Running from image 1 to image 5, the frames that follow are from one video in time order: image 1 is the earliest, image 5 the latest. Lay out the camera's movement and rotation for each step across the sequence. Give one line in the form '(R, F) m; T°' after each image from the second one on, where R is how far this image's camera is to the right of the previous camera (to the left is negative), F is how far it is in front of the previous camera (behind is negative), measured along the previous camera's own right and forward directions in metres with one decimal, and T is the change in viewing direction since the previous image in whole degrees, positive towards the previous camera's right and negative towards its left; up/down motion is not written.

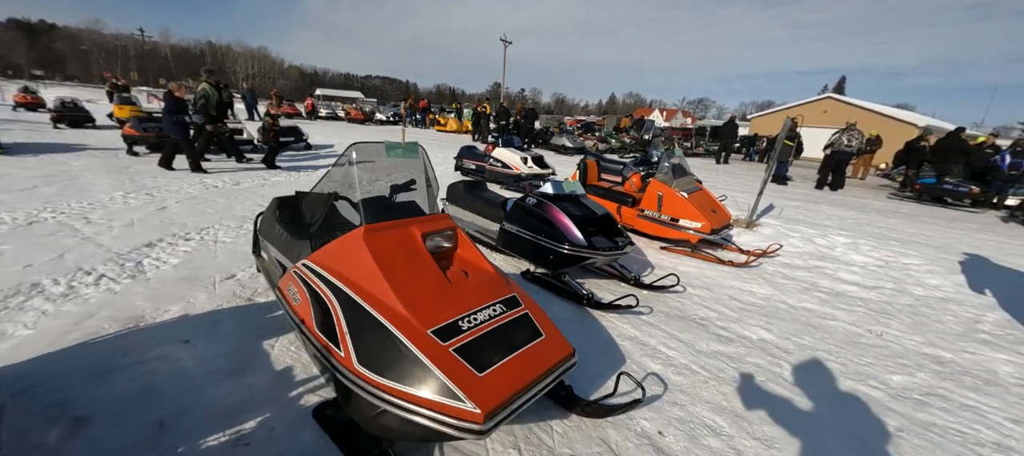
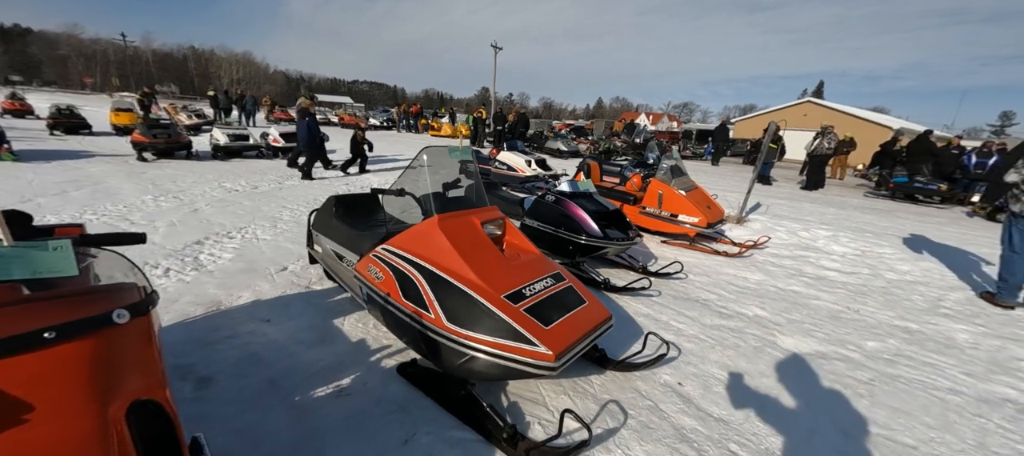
(-0.4, -0.4) m; +2°
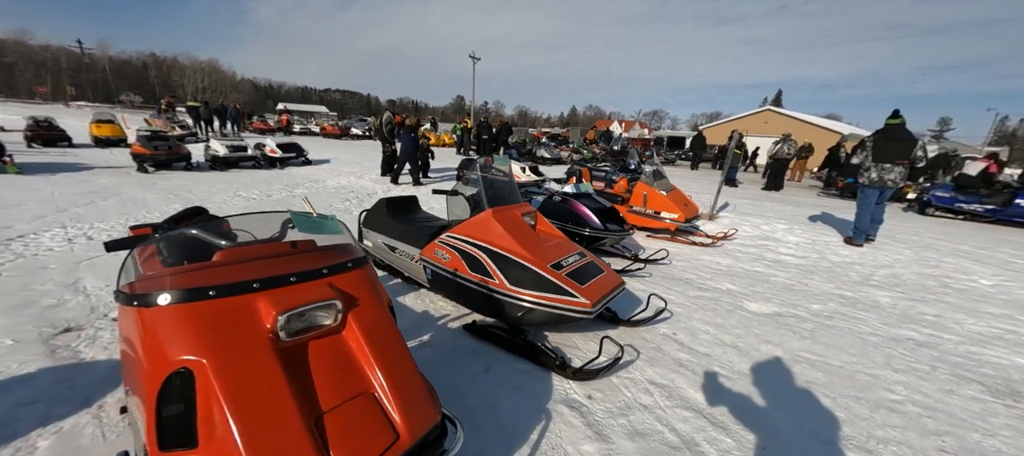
(-0.5, -0.7) m; +4°
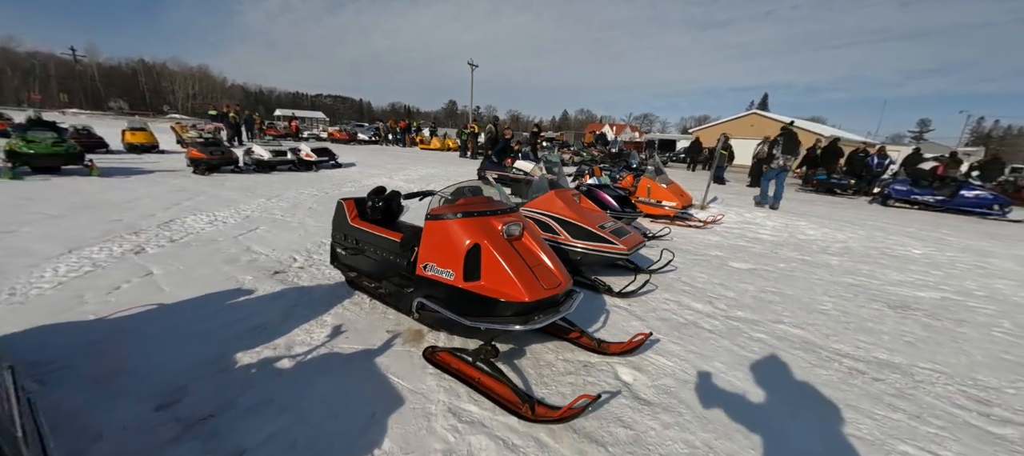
(-0.8, -1.3) m; +1°
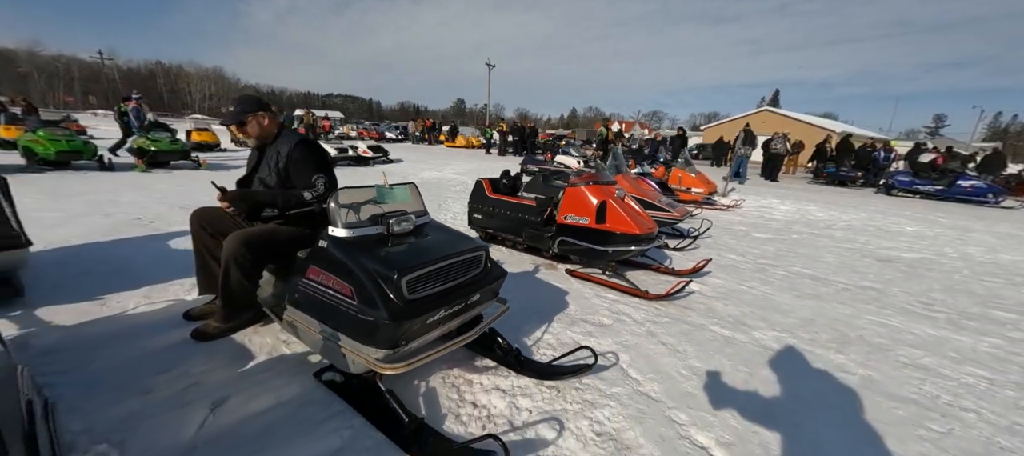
(-1.1, -1.4) m; -1°
